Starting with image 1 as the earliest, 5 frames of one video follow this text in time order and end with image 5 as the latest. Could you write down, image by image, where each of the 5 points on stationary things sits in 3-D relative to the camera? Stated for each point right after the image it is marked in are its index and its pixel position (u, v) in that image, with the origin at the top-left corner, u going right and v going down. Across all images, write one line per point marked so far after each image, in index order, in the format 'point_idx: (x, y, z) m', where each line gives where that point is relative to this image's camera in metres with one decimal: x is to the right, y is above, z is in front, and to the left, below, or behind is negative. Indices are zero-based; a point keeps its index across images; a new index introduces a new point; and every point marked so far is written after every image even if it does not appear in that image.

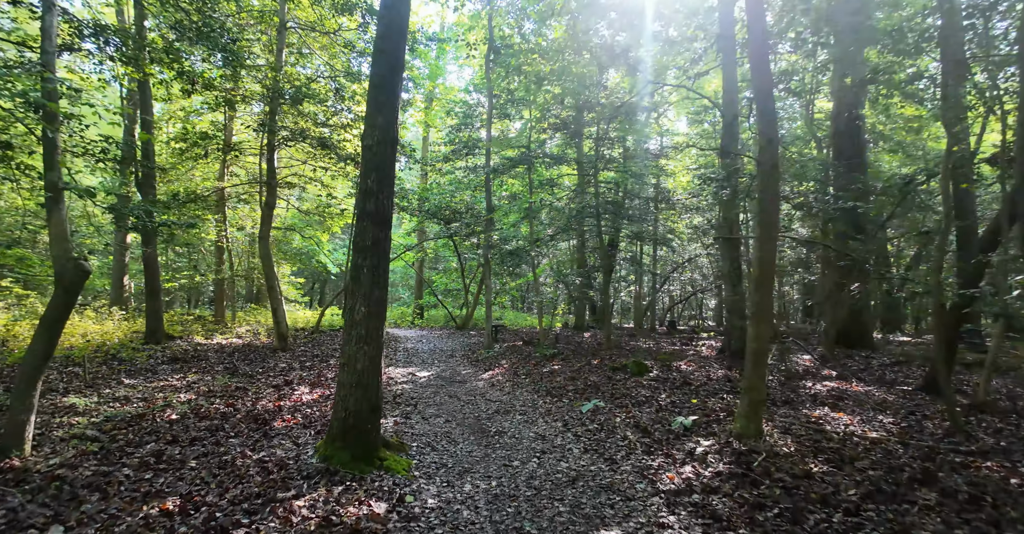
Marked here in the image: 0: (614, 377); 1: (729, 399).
0: (+1.8, -1.9, +8.0) m
1: (+3.5, -2.1, +7.3) m
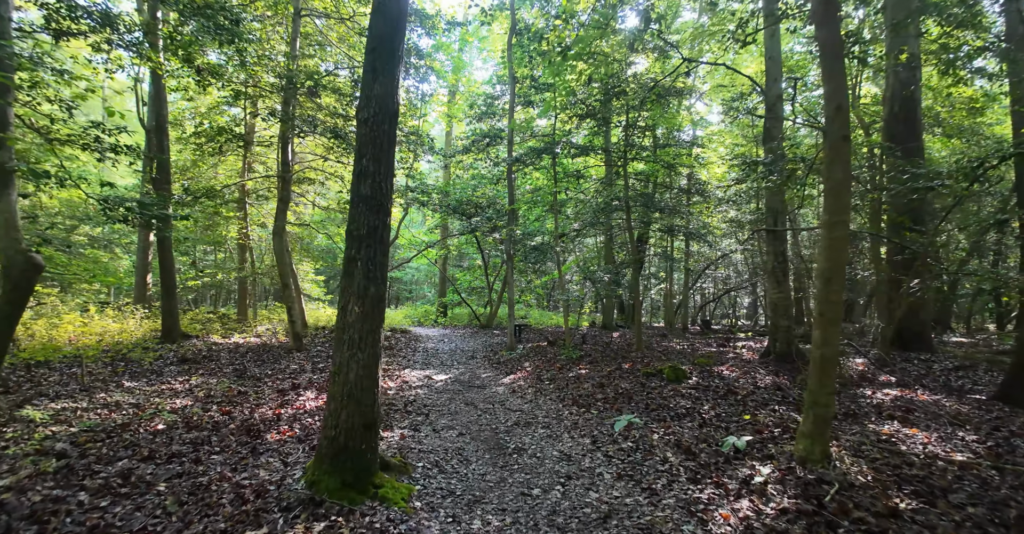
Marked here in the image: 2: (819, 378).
0: (+2.2, -1.9, +7.2) m
1: (+3.8, -2.1, +6.4) m
2: (+3.2, -1.1, +4.7) m
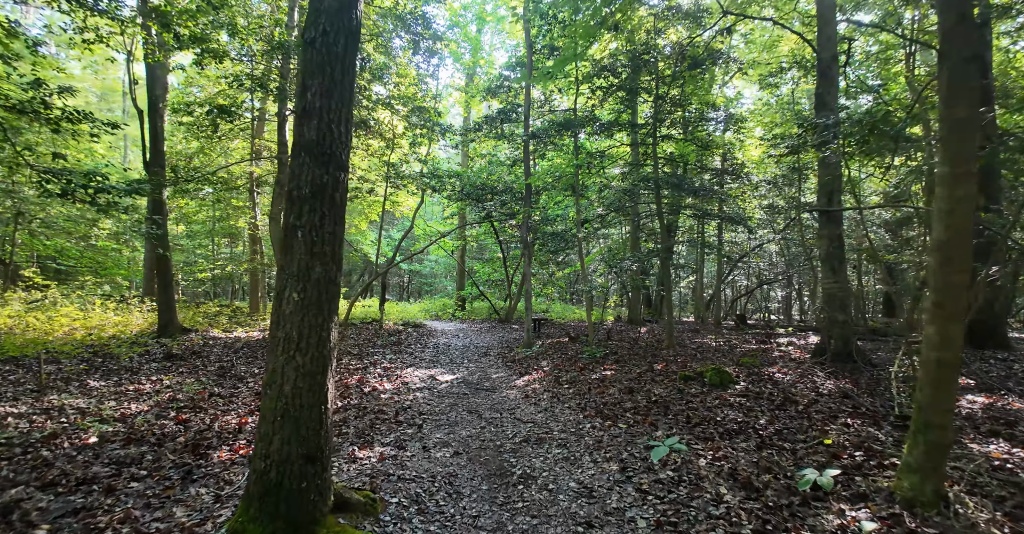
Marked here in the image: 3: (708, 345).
0: (+2.3, -1.6, +6.0) m
1: (+4.0, -1.8, +5.1) m
2: (+3.2, -0.9, +3.5) m
3: (+5.7, -2.3, +13.2) m
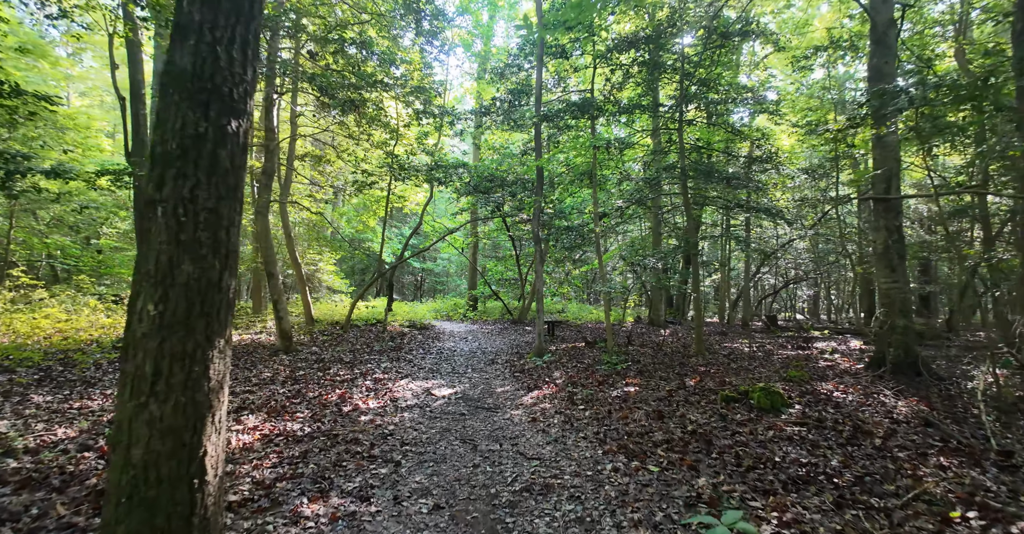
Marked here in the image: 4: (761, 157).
0: (+2.4, -1.6, +4.9) m
1: (+4.0, -1.8, +4.0) m
2: (+3.1, -0.9, +2.3) m
3: (+6.0, -2.2, +12.0) m
4: (+6.6, +2.9, +12.0) m
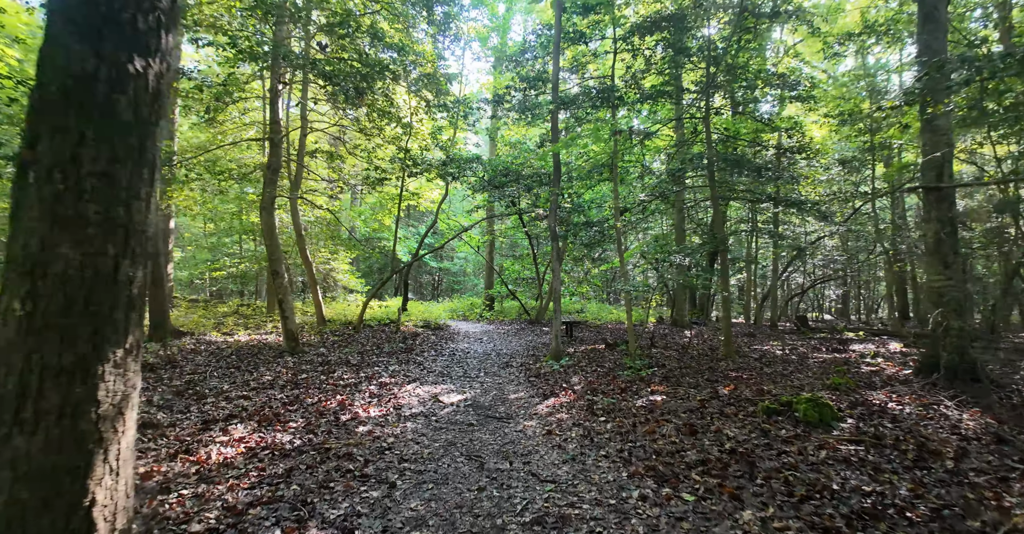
0: (+2.5, -1.5, +4.3) m
1: (+4.0, -1.7, +3.3) m
2: (+3.1, -0.9, +1.7) m
3: (+6.4, -2.2, +11.2) m
4: (+7.0, +3.0, +11.2) m
